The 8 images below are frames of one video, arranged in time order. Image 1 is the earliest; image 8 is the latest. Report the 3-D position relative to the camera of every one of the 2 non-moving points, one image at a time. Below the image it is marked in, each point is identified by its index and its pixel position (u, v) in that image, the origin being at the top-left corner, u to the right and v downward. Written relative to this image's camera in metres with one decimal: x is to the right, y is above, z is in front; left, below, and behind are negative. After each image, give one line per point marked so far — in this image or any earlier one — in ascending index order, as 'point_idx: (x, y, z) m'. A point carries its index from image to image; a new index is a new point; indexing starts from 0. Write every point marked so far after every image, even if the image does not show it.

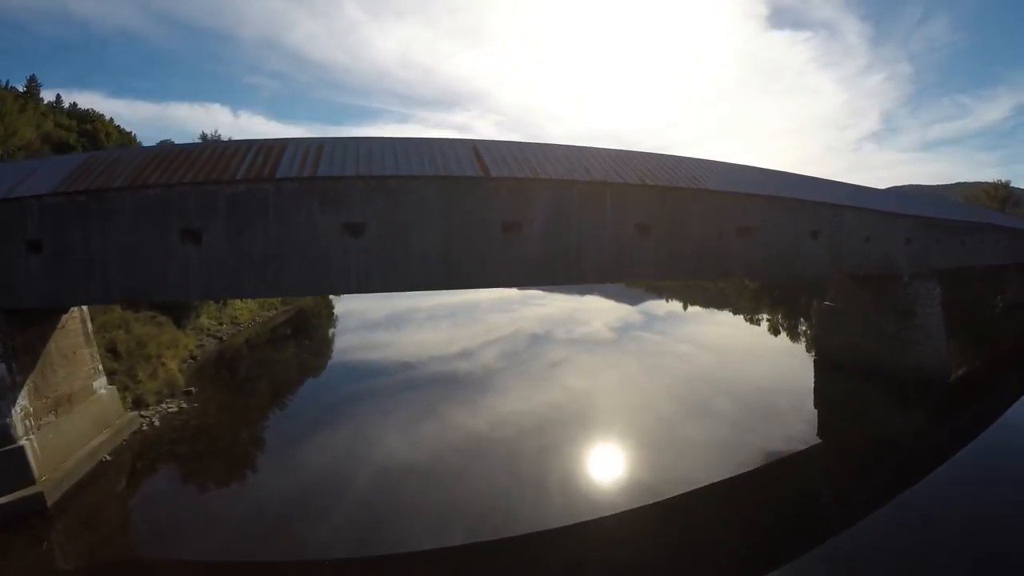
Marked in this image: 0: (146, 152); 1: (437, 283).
0: (-4.8, +1.7, +7.2) m
1: (-0.9, -0.1, +6.7) m
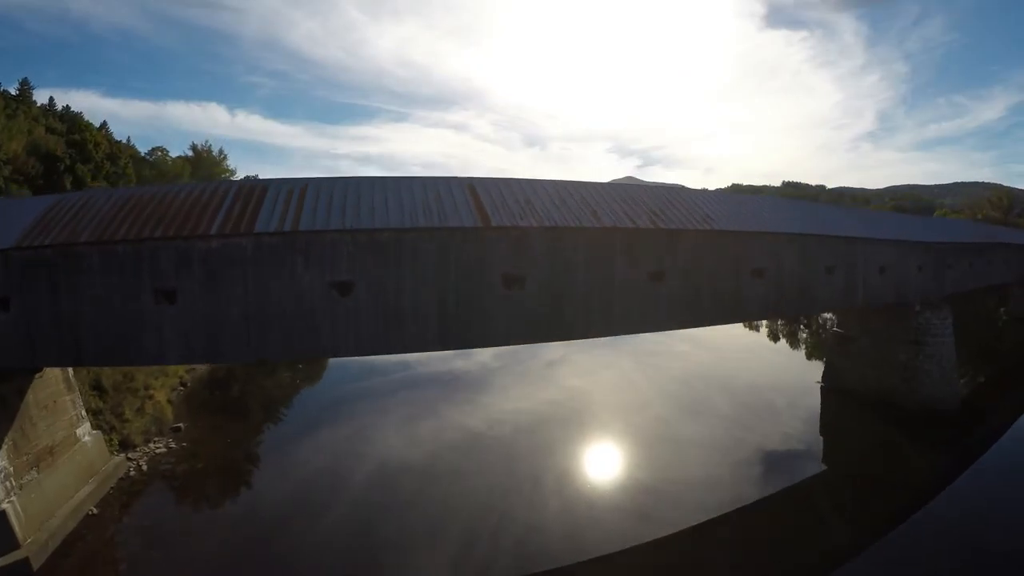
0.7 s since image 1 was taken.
0: (-4.8, +1.1, +6.7) m
1: (-0.9, -0.7, +6.2) m
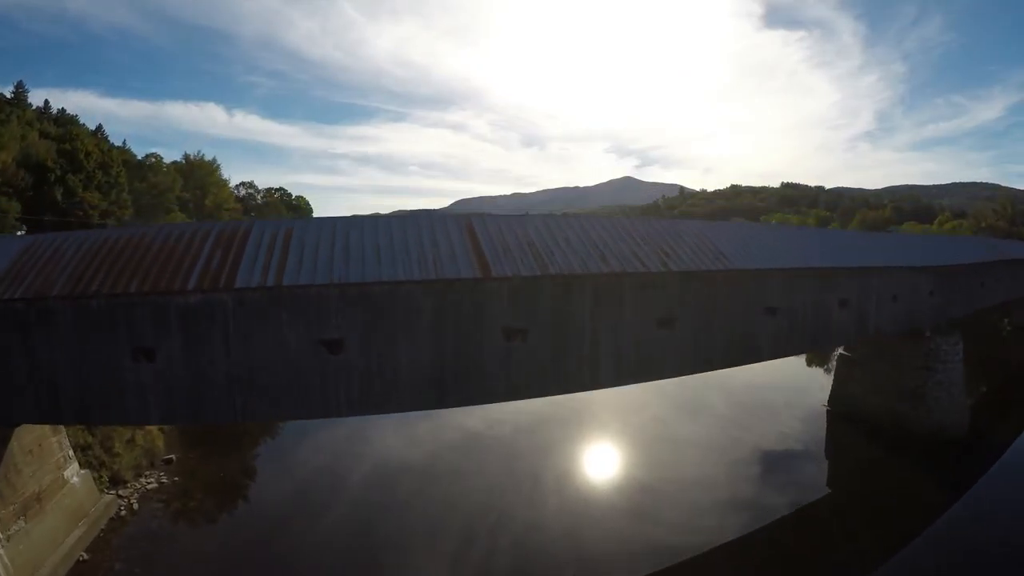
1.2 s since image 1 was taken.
0: (-4.7, +0.5, +6.4) m
1: (-0.9, -1.2, +5.9) m
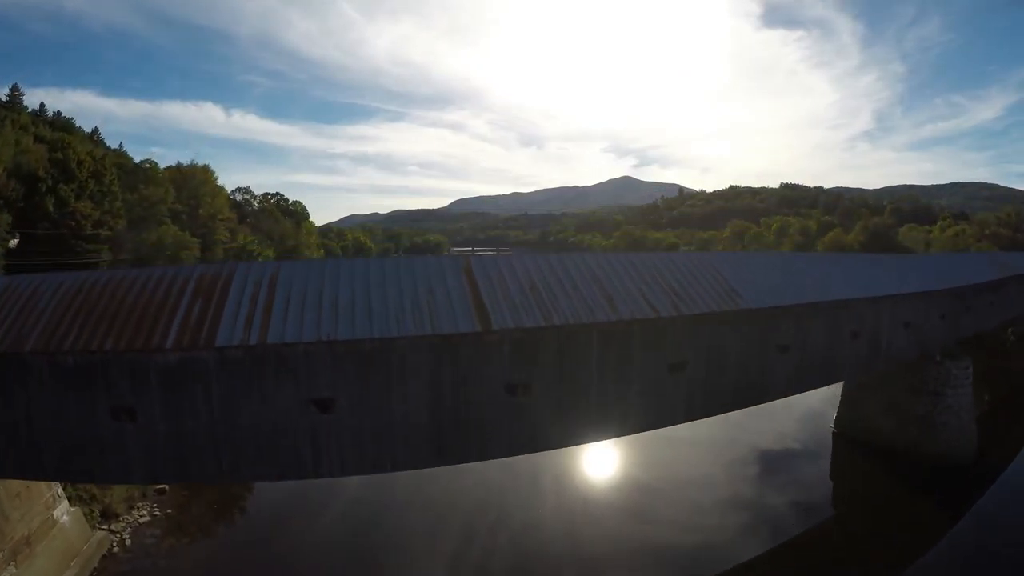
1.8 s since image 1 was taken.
0: (-4.7, +0.1, +6.0) m
1: (-0.8, -1.7, +5.5) m
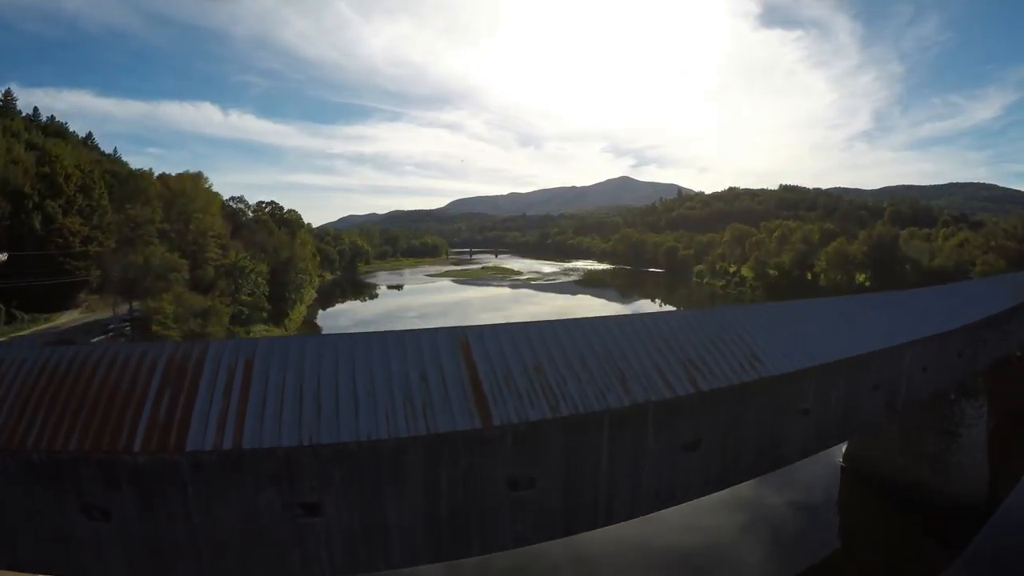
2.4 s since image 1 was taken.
0: (-4.7, -0.7, +5.5) m
1: (-0.8, -2.4, +5.0) m
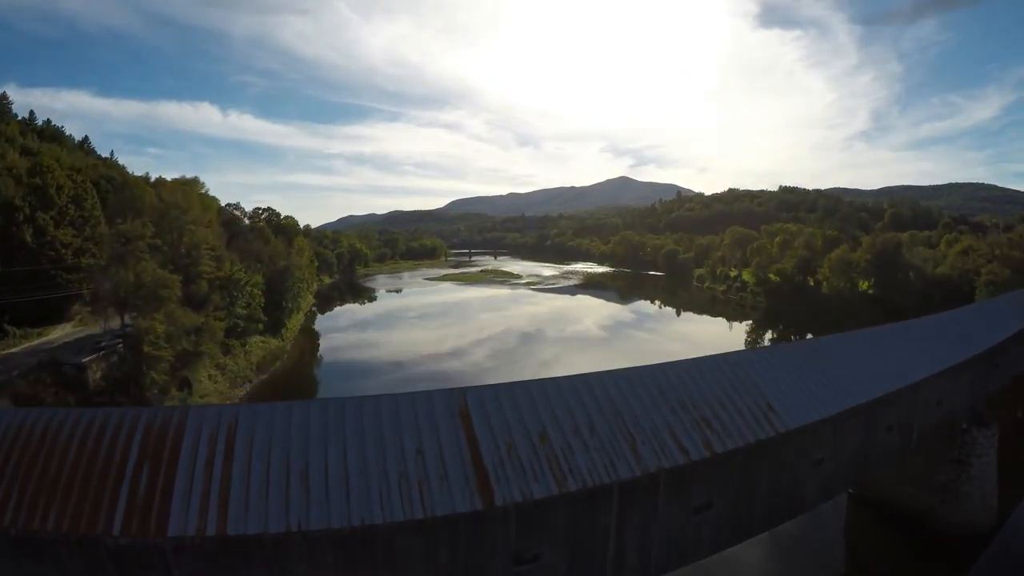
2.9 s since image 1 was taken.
0: (-4.7, -1.2, +5.1) m
1: (-0.8, -2.9, +4.6) m
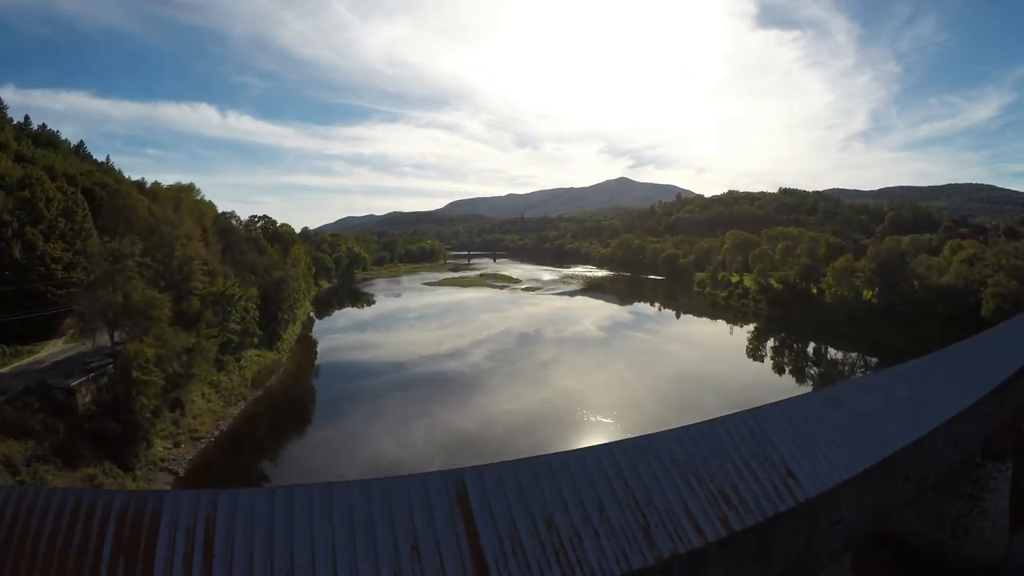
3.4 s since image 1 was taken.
0: (-4.7, -1.8, +4.6) m
1: (-0.8, -3.5, +4.2) m
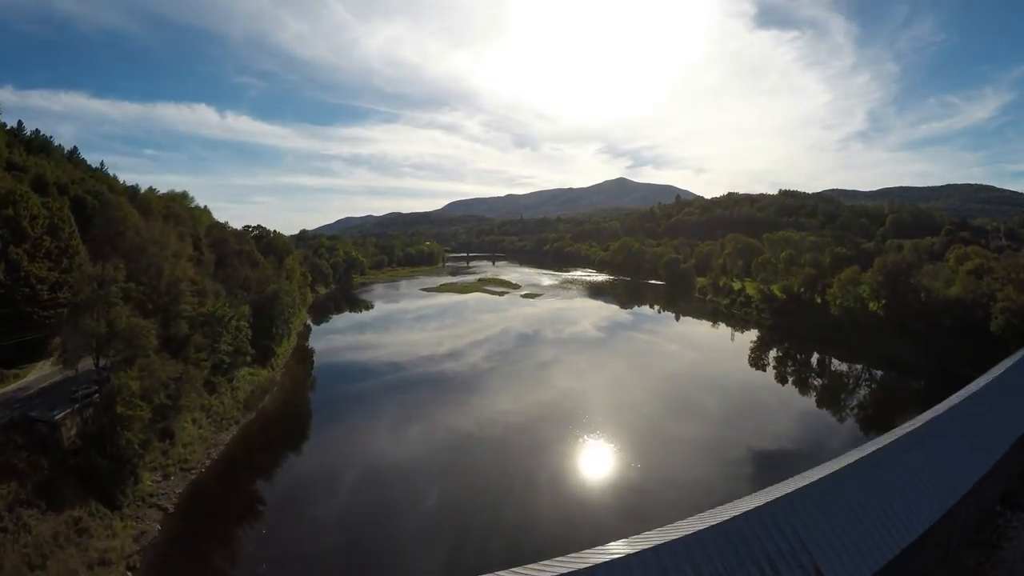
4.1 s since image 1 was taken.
0: (-4.7, -2.5, +3.9) m
1: (-0.7, -4.2, +3.5) m
